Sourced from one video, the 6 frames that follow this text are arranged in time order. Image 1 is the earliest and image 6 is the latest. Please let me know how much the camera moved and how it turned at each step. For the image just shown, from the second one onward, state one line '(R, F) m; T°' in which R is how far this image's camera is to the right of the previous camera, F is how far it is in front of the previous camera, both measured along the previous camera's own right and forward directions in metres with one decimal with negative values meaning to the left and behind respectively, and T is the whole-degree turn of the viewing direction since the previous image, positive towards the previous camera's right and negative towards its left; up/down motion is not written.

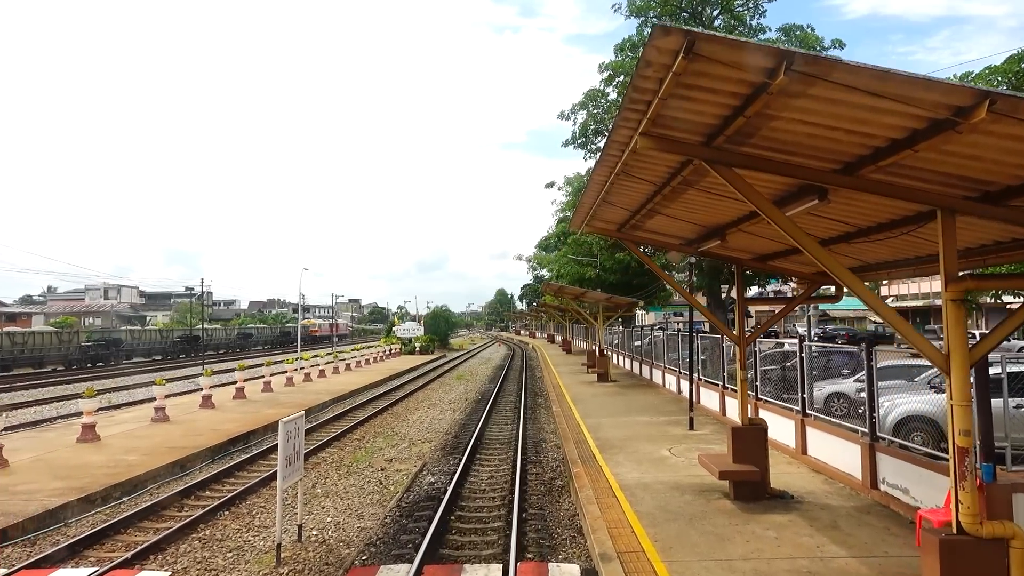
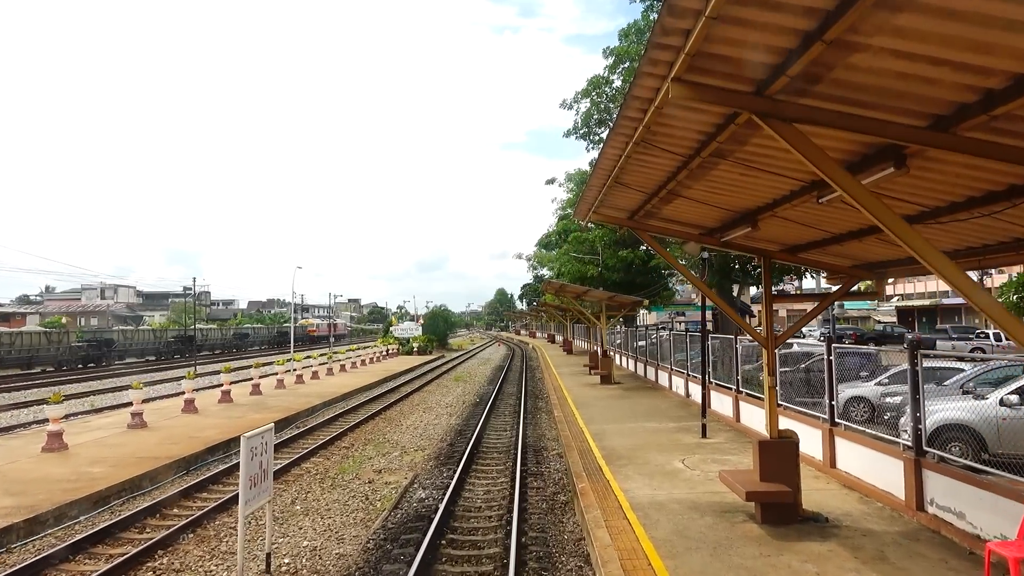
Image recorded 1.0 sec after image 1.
(0.0, +0.8) m; 0°
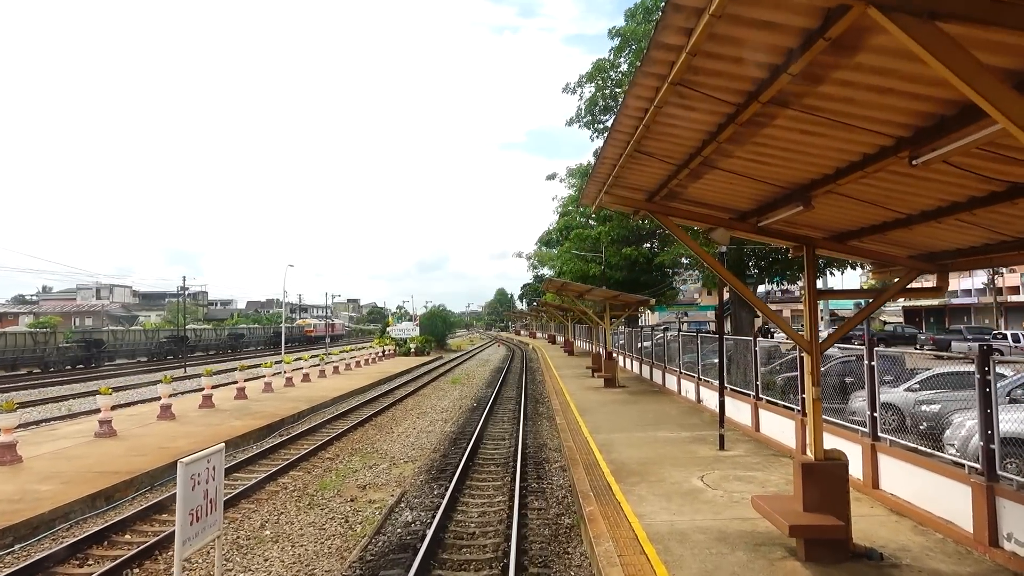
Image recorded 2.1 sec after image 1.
(0.0, +0.9) m; 0°
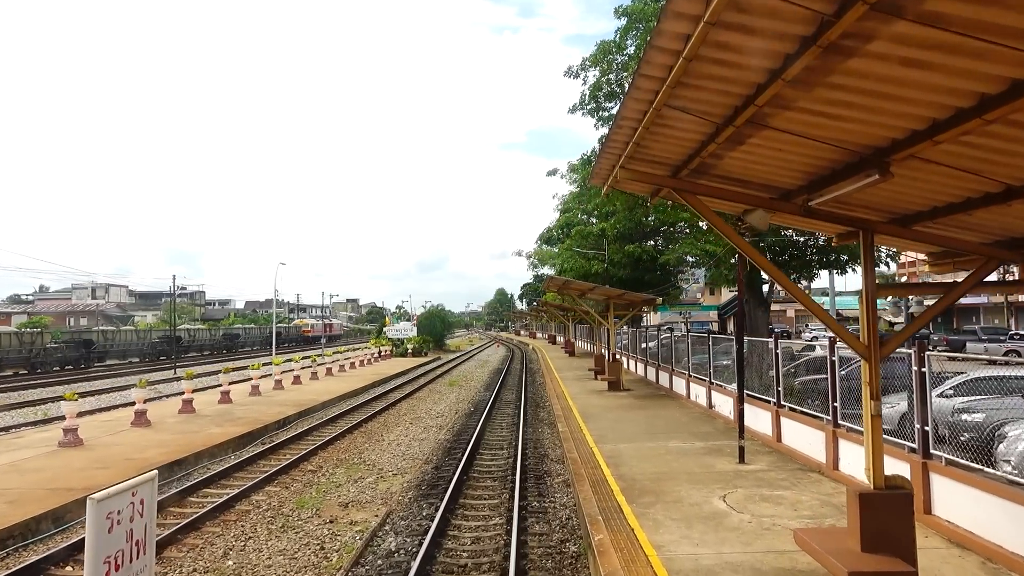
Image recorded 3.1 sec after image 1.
(0.0, +0.9) m; 0°
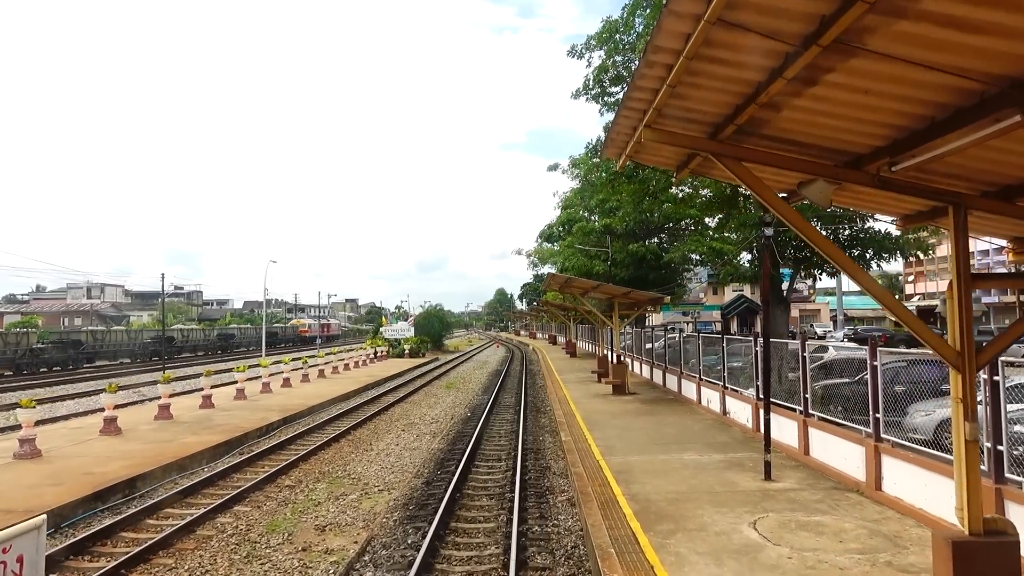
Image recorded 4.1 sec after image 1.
(0.0, +0.9) m; 0°
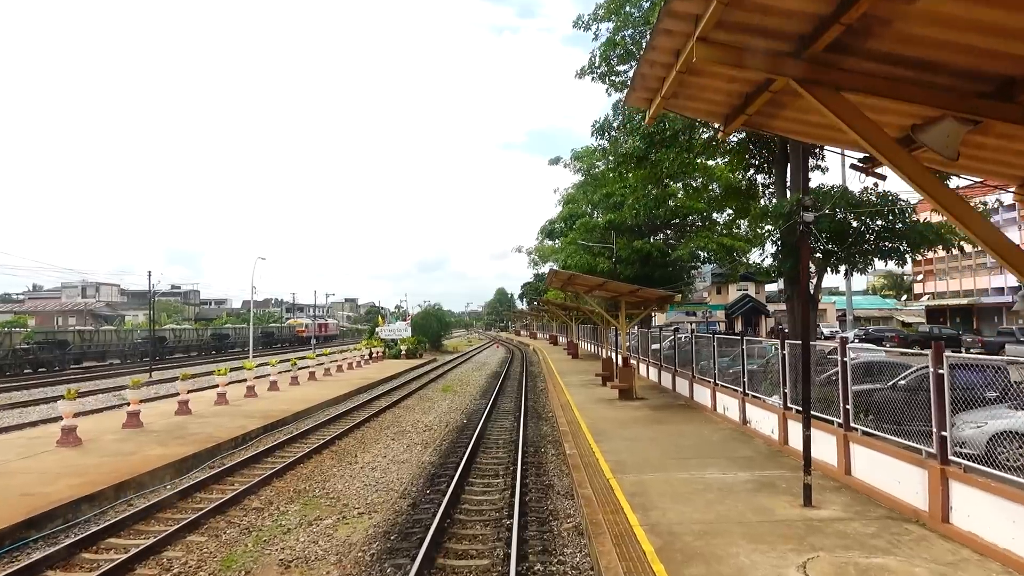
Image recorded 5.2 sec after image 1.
(0.0, +1.1) m; 0°
